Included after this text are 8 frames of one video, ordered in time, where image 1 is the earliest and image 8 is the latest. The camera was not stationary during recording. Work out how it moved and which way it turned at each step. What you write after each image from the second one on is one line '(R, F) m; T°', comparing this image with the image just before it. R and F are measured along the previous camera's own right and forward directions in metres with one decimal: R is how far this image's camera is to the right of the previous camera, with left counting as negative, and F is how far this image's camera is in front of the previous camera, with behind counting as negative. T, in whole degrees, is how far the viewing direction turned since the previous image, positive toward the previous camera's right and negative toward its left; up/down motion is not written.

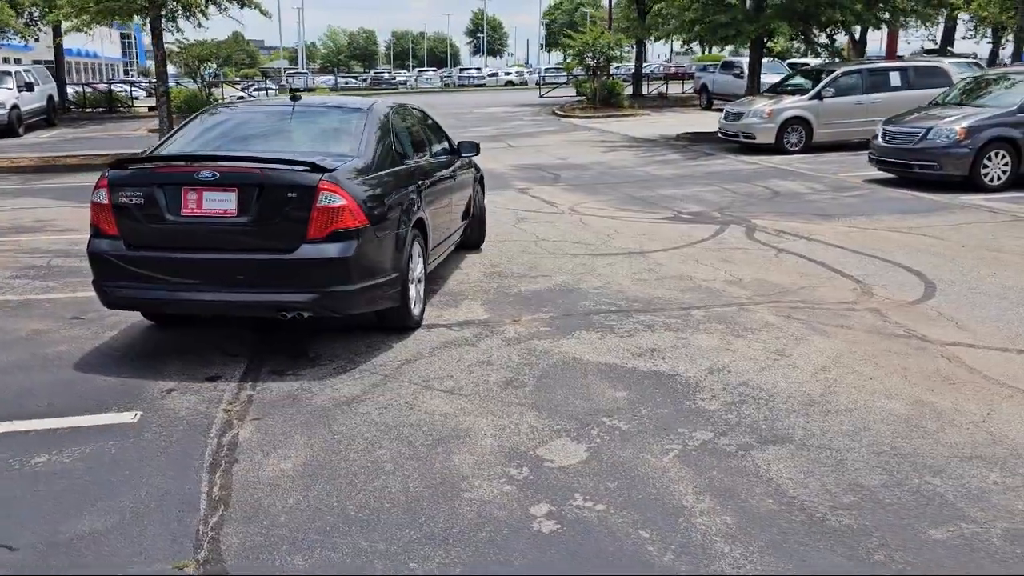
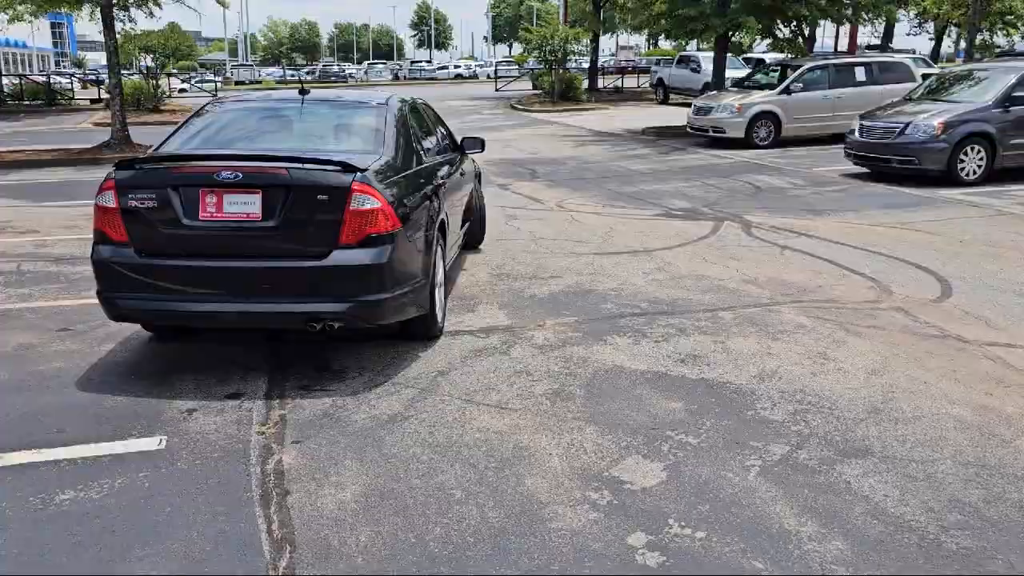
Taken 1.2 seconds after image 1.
(-0.6, +0.3) m; +4°
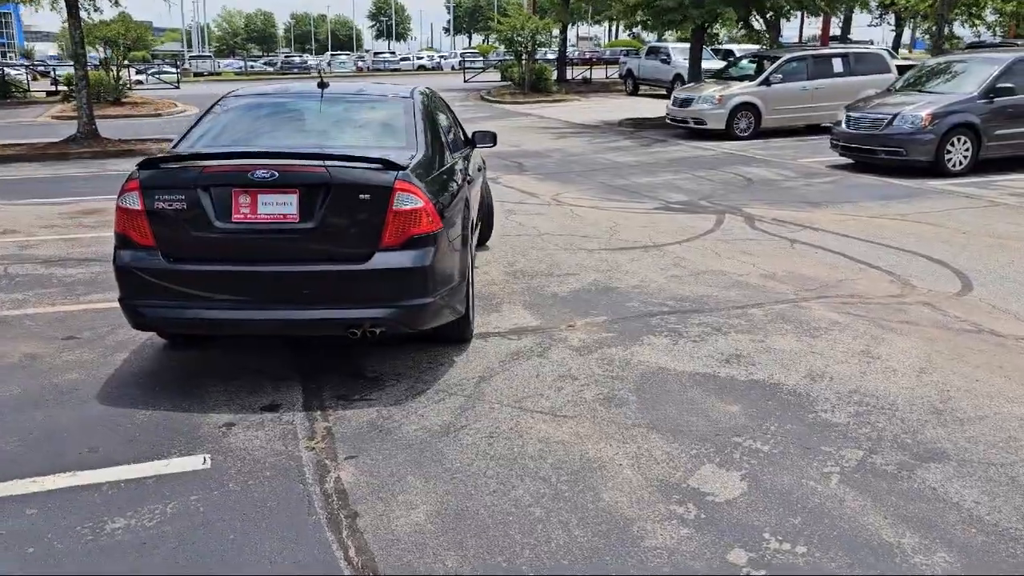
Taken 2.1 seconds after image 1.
(-0.5, +0.2) m; +3°
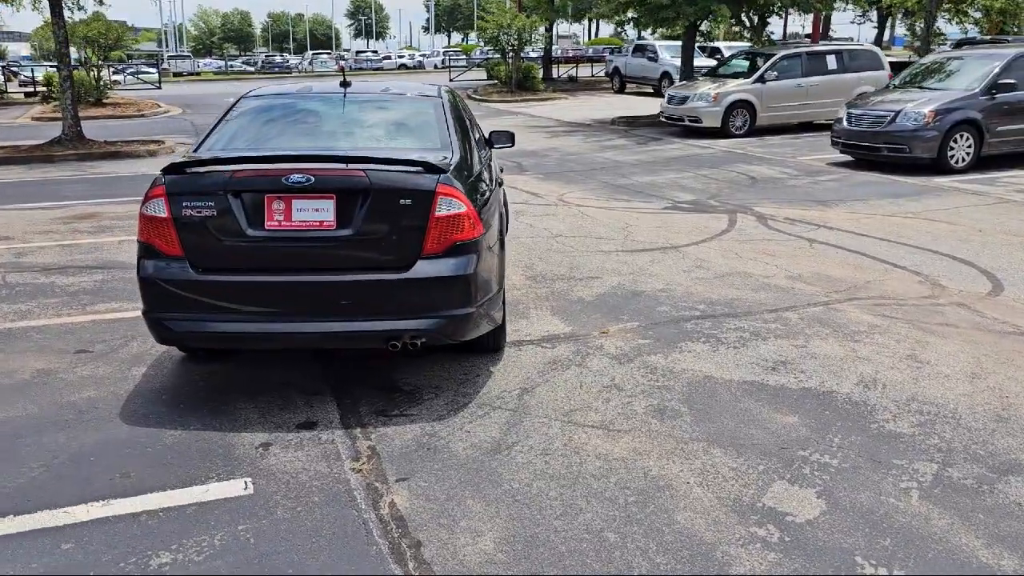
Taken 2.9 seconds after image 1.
(-0.3, +0.2) m; +1°
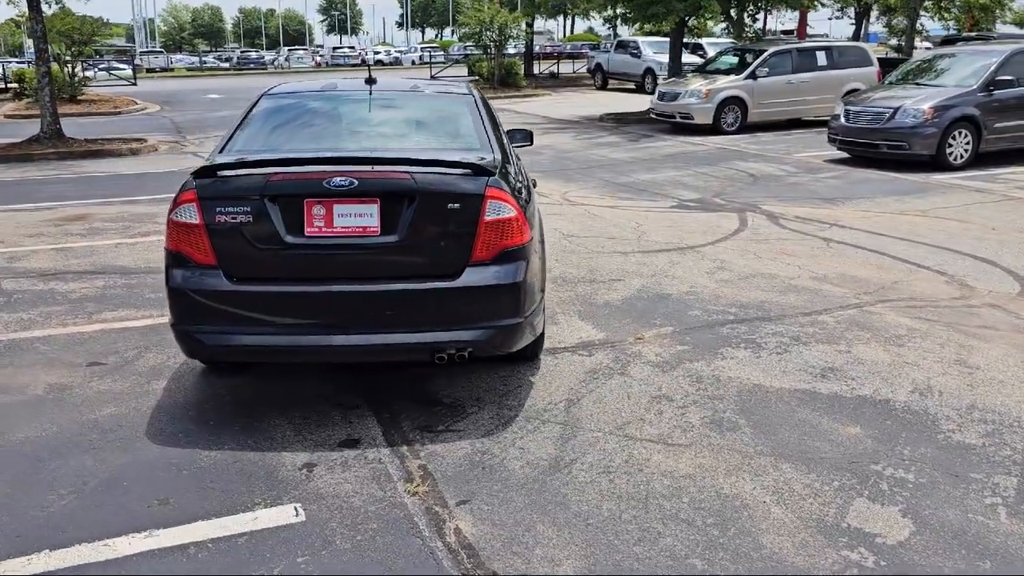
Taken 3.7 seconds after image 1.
(-0.4, +0.2) m; +2°
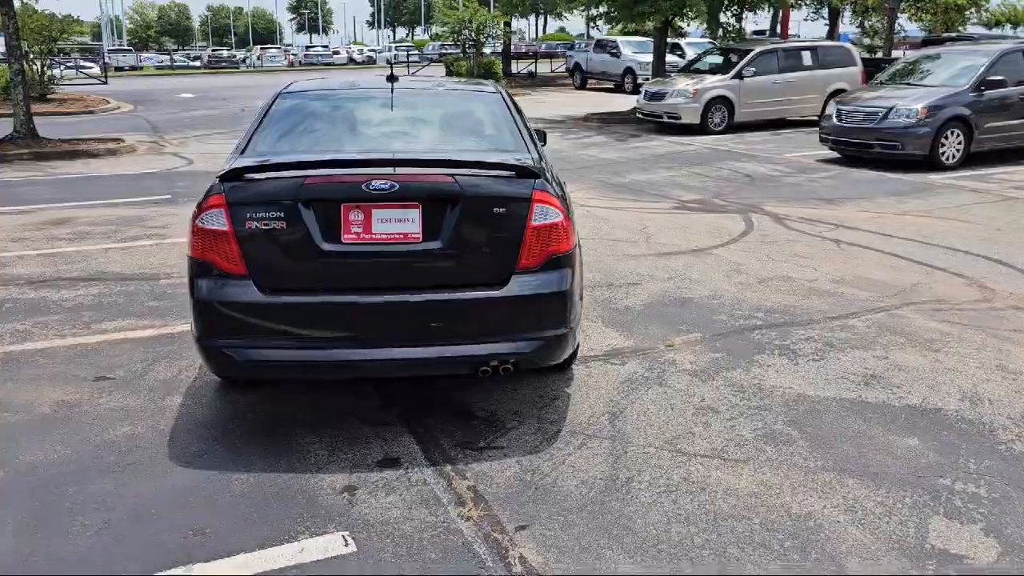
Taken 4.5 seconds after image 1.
(-0.3, +0.2) m; +2°
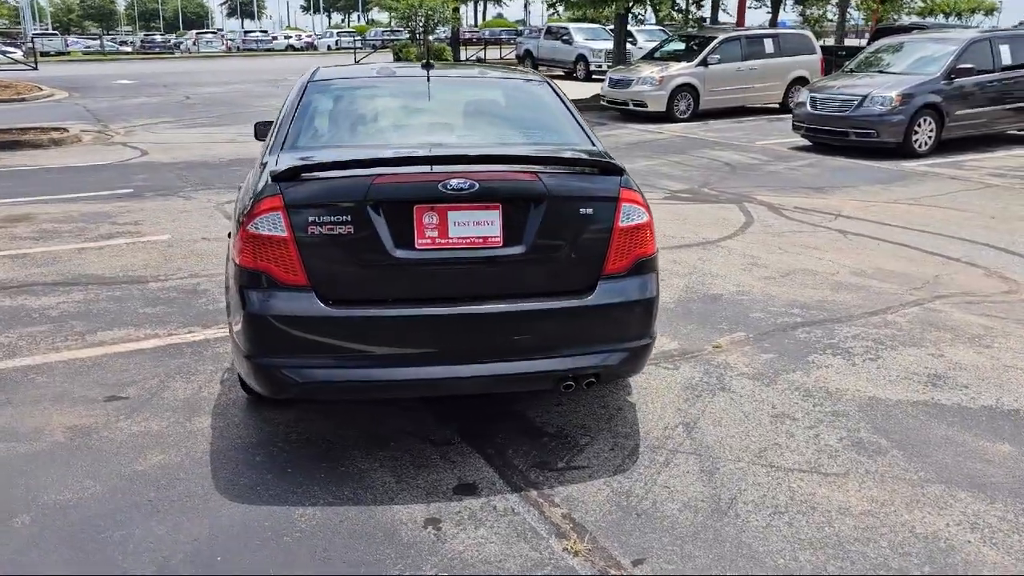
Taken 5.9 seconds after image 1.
(-0.6, +0.3) m; +4°
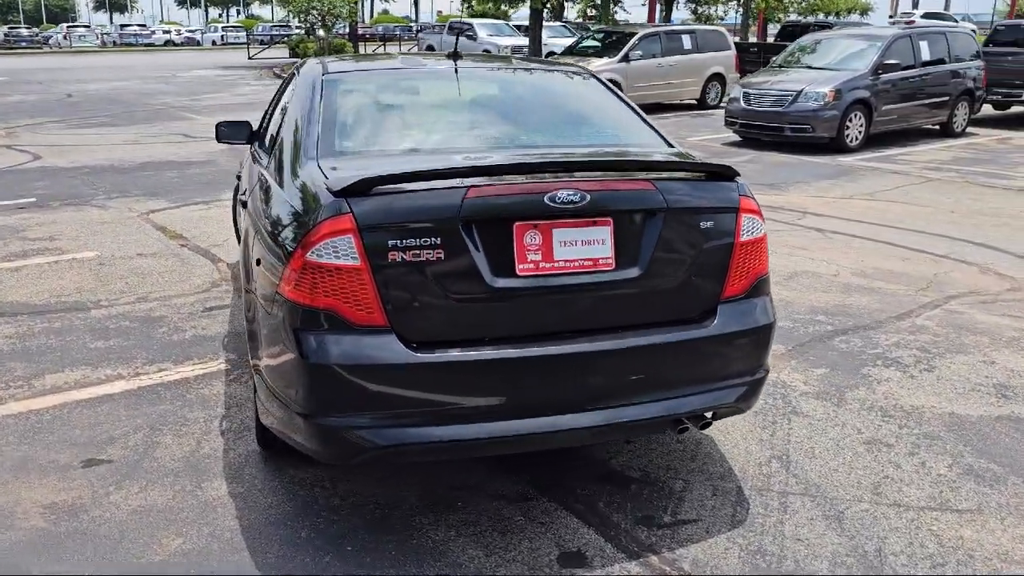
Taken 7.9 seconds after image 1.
(-0.7, +0.6) m; +7°
